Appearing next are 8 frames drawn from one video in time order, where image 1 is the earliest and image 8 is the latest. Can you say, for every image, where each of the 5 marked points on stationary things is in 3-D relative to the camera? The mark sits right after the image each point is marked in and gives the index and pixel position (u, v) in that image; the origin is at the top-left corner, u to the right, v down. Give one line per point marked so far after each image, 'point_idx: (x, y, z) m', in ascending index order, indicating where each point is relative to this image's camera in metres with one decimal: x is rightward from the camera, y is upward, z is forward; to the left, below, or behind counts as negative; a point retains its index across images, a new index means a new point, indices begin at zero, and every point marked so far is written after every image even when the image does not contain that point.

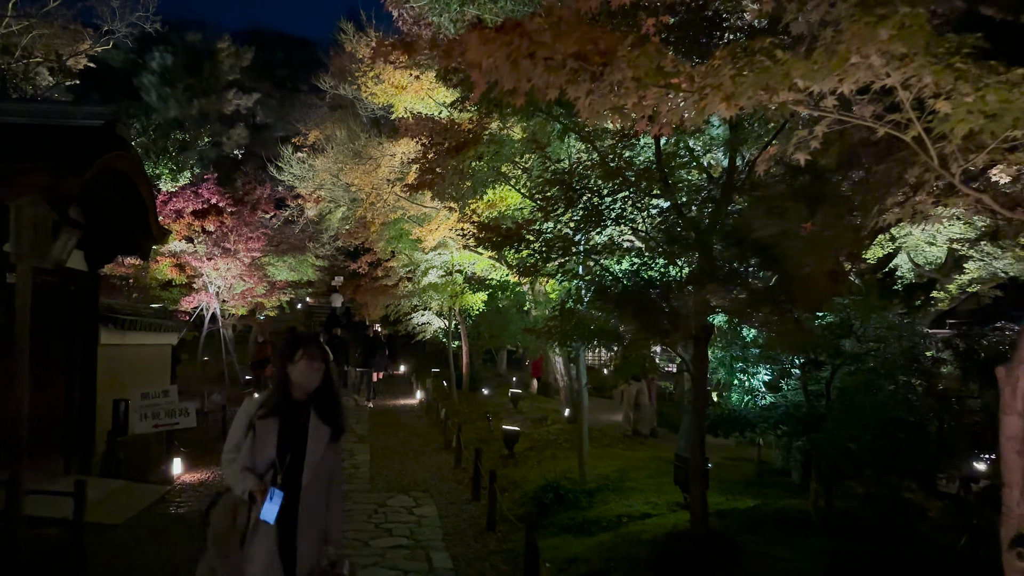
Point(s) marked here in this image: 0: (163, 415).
0: (-4.9, -1.8, +11.0) m
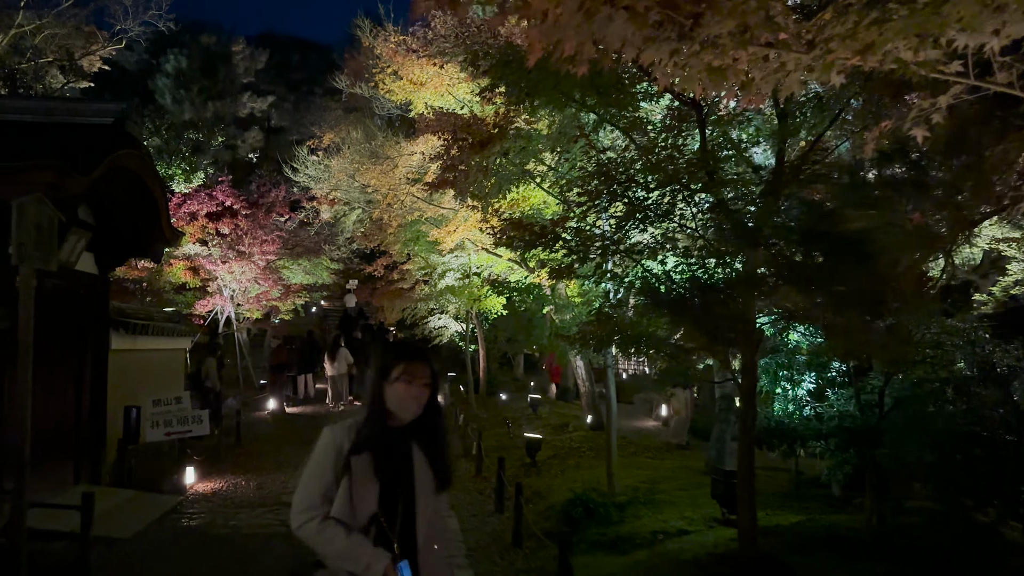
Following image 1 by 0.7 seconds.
0: (-4.5, -1.8, +10.6) m
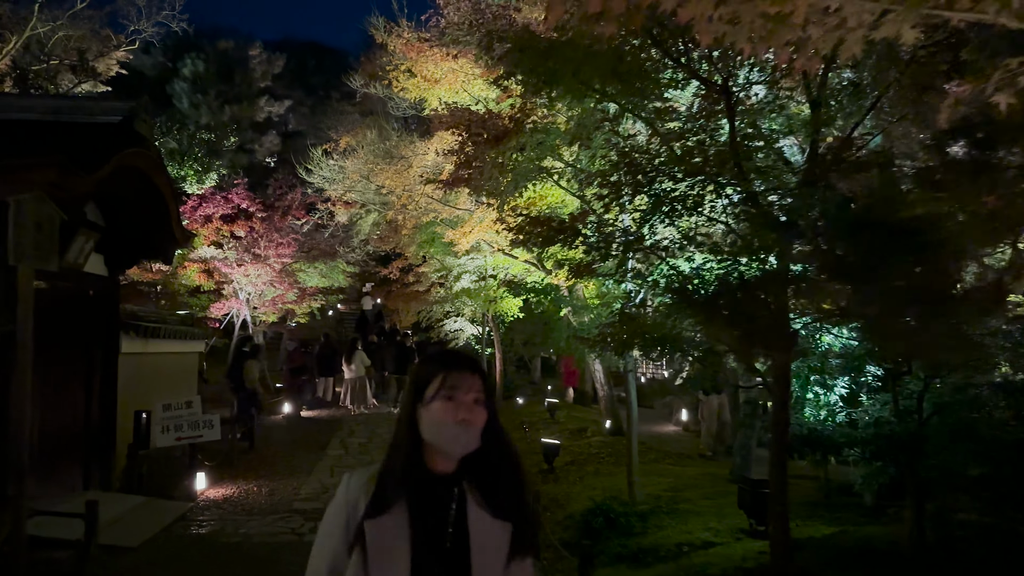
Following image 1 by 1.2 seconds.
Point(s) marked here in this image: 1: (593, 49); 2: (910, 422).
0: (-4.3, -1.8, +10.4) m
1: (+0.5, +1.6, +5.3) m
2: (+3.2, -1.1, +6.3) m
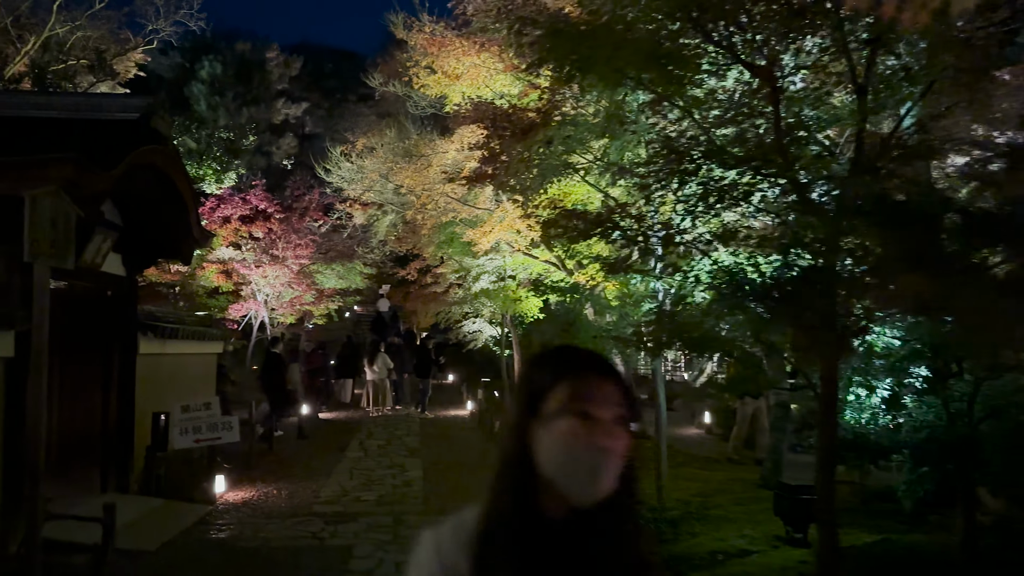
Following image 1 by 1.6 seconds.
0: (-4.0, -1.8, +10.3) m
1: (+0.7, +1.6, +5.1) m
2: (+3.4, -1.0, +6.0) m
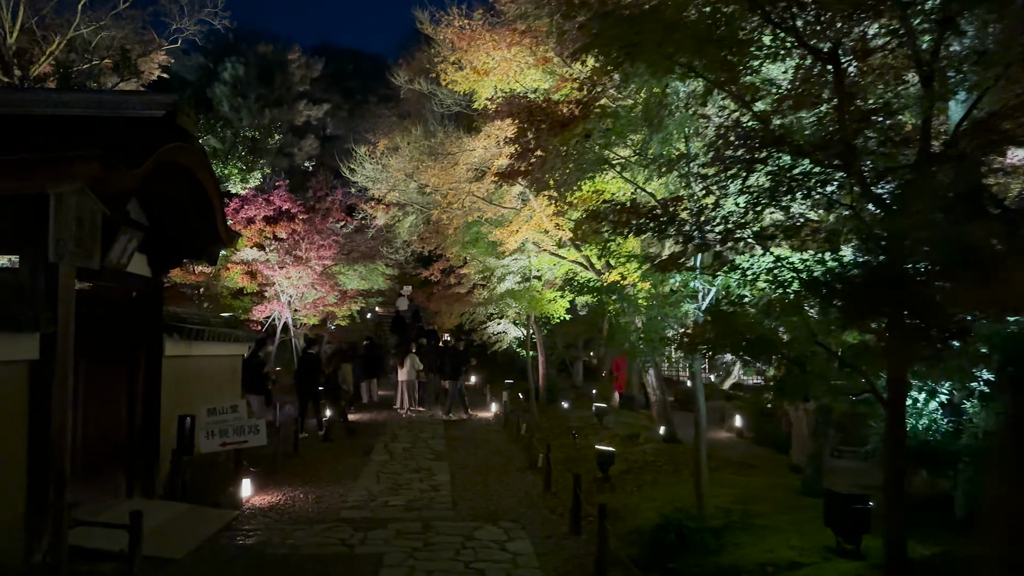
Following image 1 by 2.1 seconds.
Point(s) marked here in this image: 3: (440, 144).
0: (-3.6, -1.9, +10.1) m
1: (+1.0, +1.6, +4.8) m
2: (+3.7, -1.0, +5.6) m
3: (-1.4, +2.8, +15.4) m
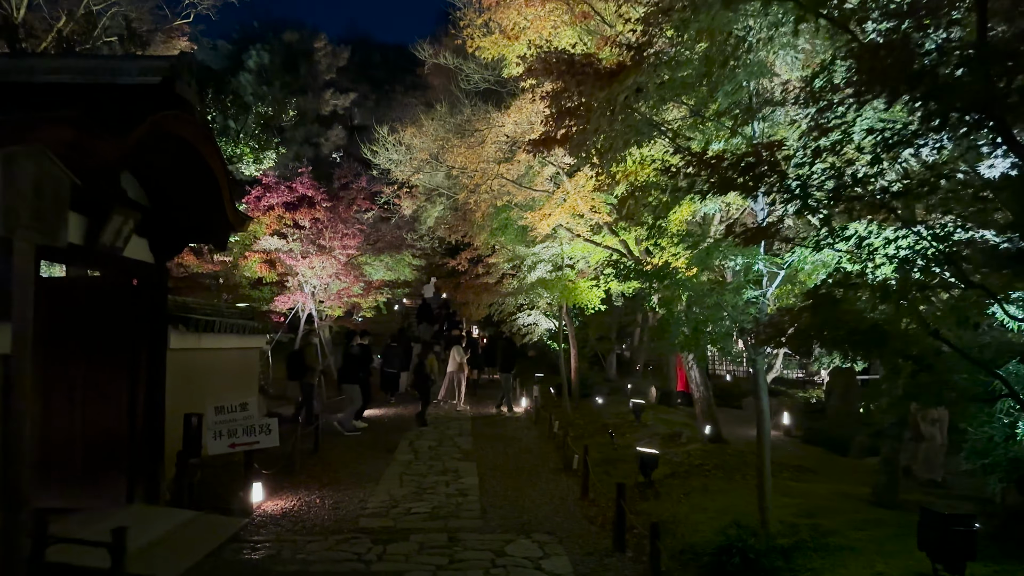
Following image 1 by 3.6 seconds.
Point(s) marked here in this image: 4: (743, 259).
0: (-3.2, -1.7, +9.3) m
1: (+1.2, +1.7, +3.8) m
2: (+3.9, -0.9, +4.5) m
3: (-0.8, +3.0, +14.4) m
4: (+2.1, +0.3, +7.0) m
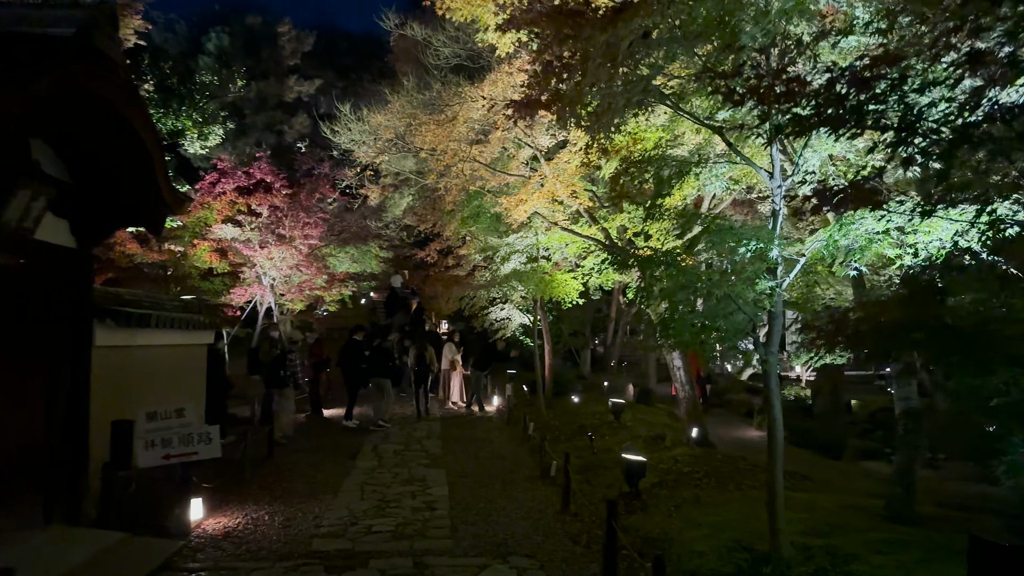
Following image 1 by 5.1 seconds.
0: (-3.5, -1.6, +8.1) m
1: (+1.1, +1.8, +2.8) m
2: (+3.8, -0.9, +3.7) m
3: (-1.3, +3.2, +13.3) m
4: (+1.9, +0.3, +6.0) m
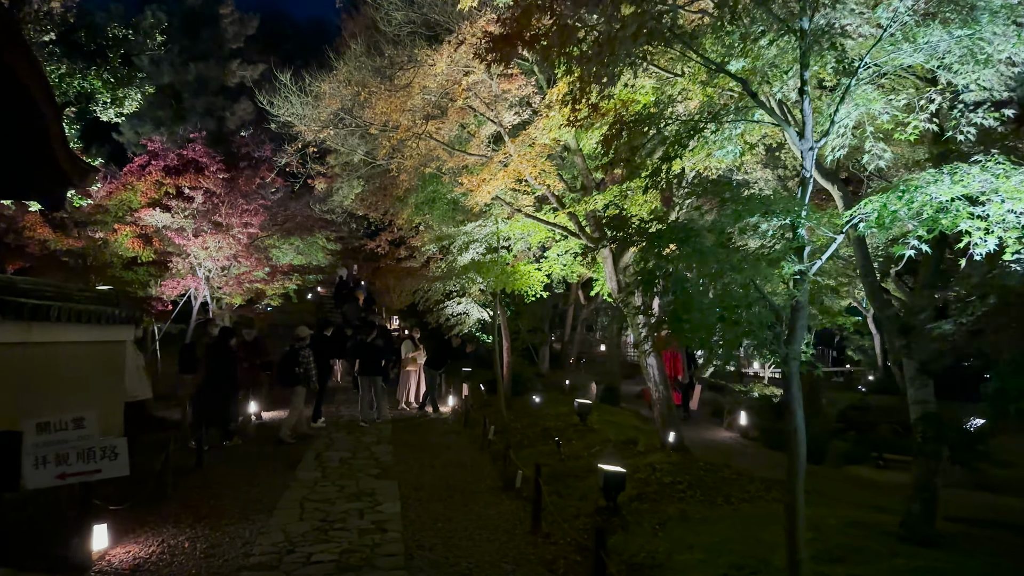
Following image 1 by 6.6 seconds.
0: (-3.8, -1.5, +6.8) m
1: (+1.2, +1.9, +1.7) m
2: (+3.8, -0.8, +2.8) m
3: (-1.9, +3.3, +12.1) m
4: (+1.7, +0.4, +5.0) m
